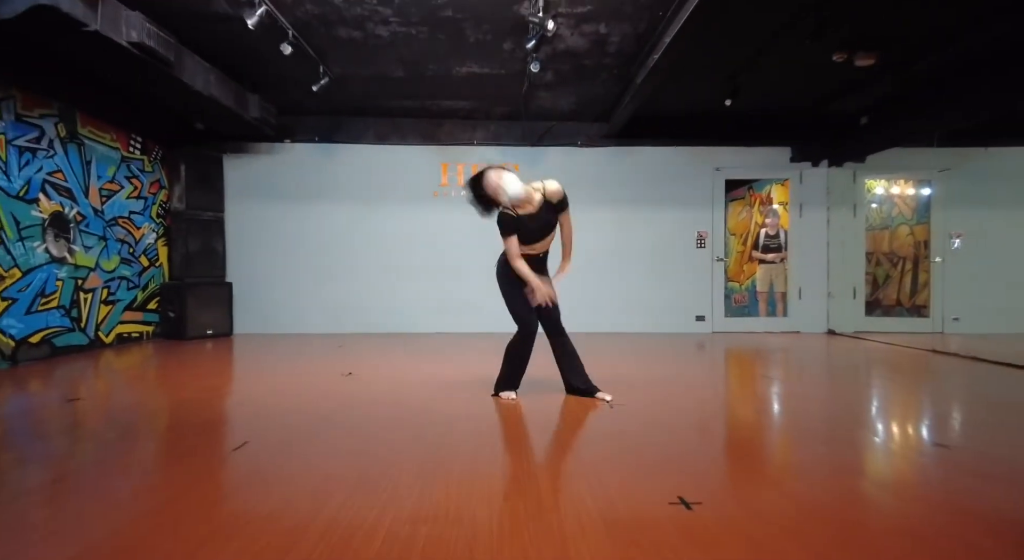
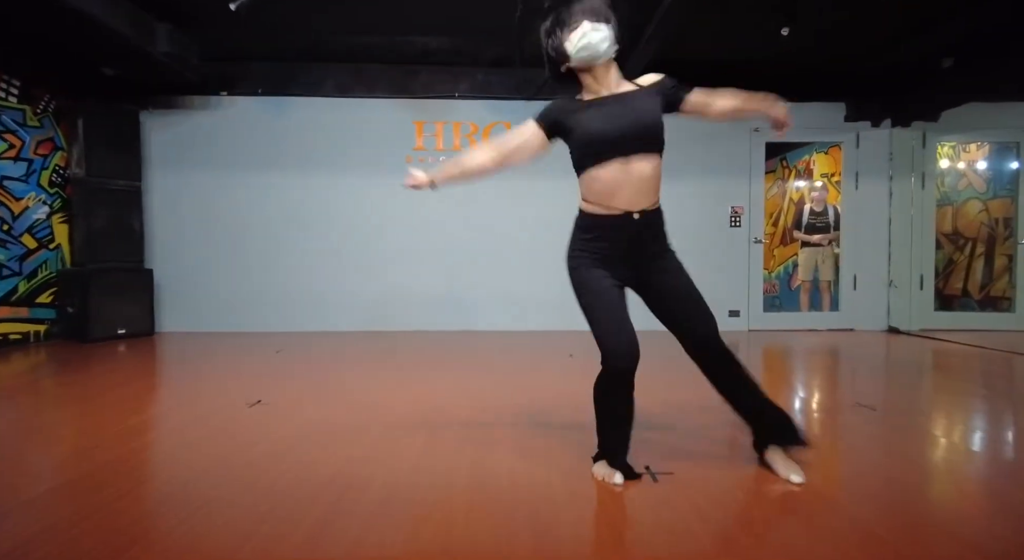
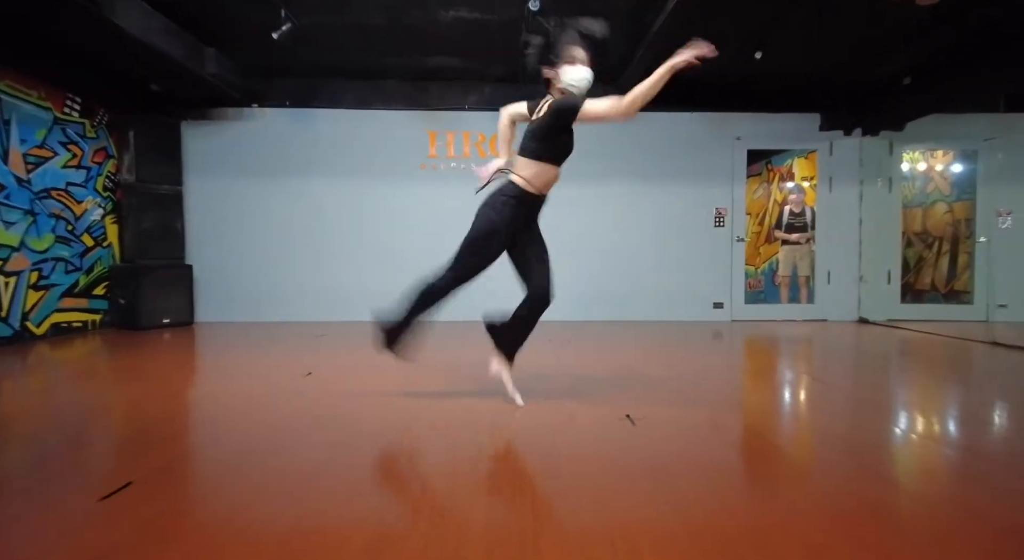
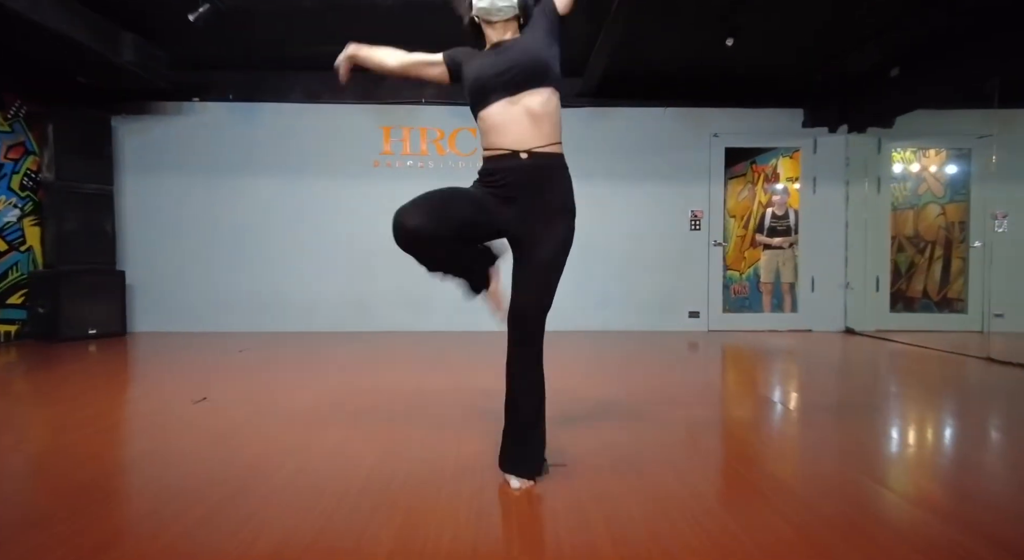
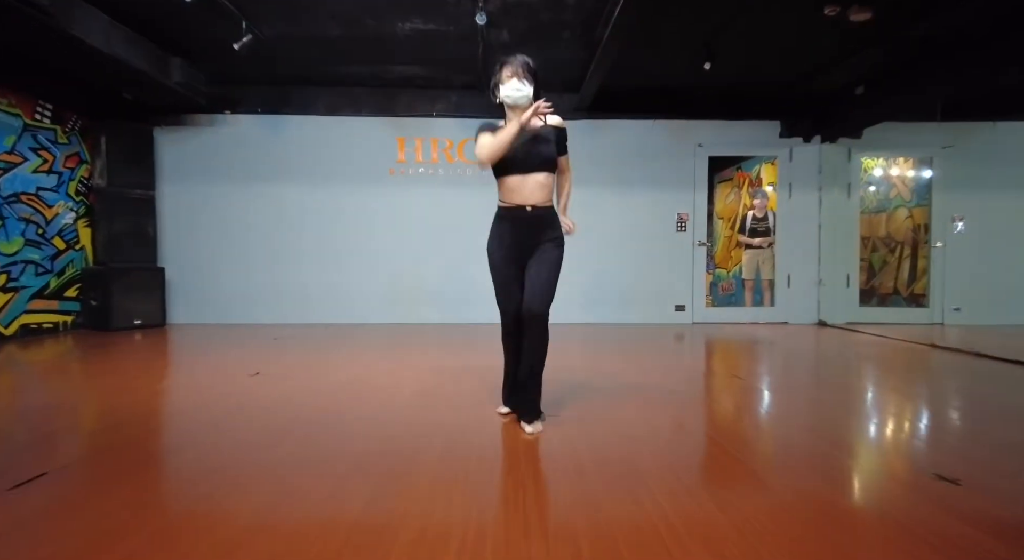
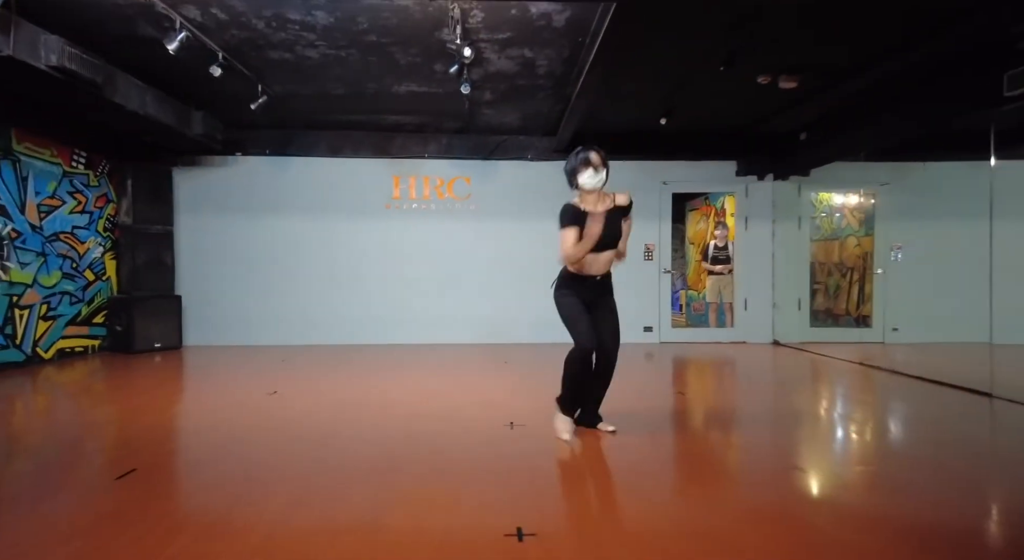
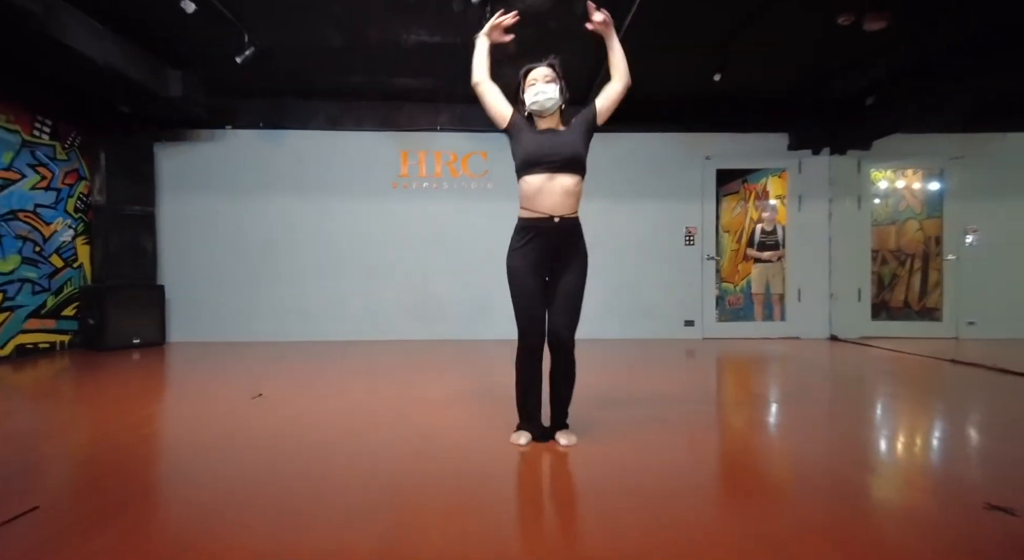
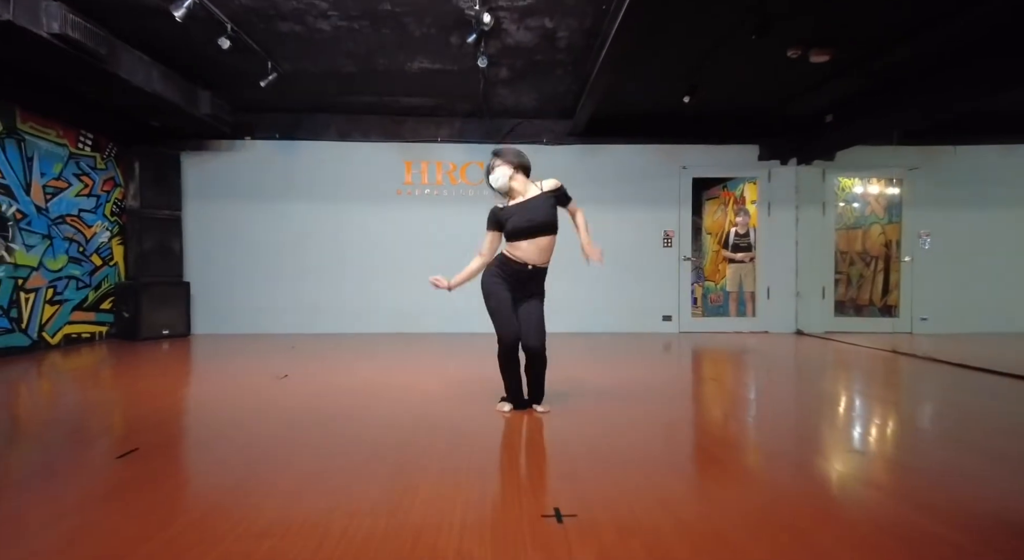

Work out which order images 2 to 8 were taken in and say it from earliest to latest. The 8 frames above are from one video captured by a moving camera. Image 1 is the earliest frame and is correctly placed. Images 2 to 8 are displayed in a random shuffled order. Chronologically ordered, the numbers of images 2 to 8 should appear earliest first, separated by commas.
3, 2, 7, 8, 5, 4, 6
